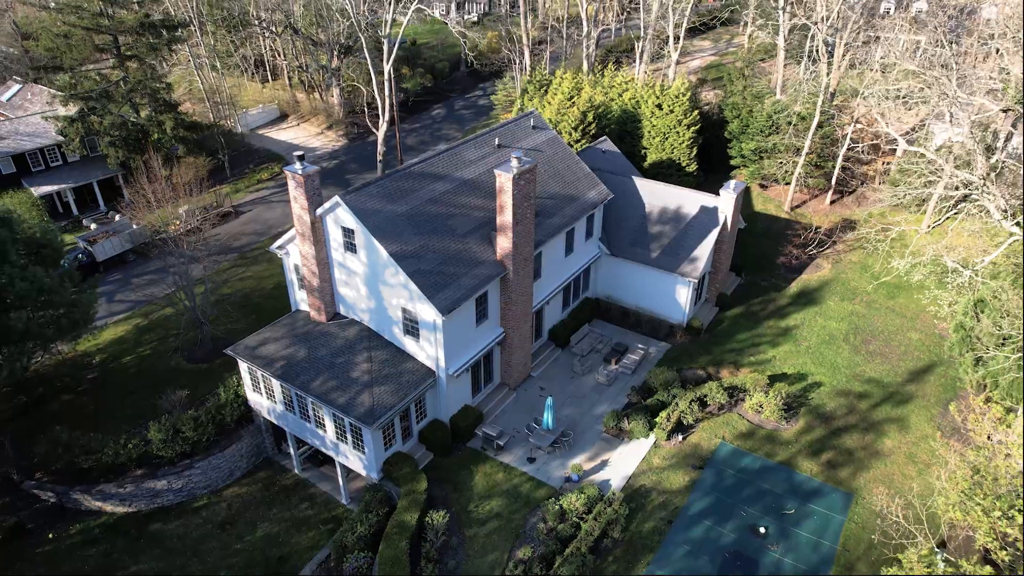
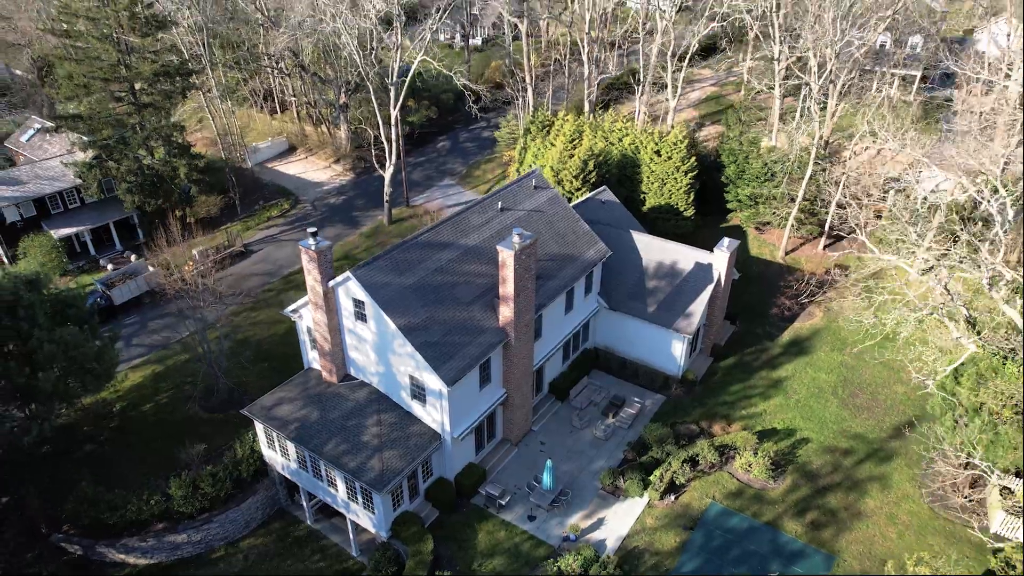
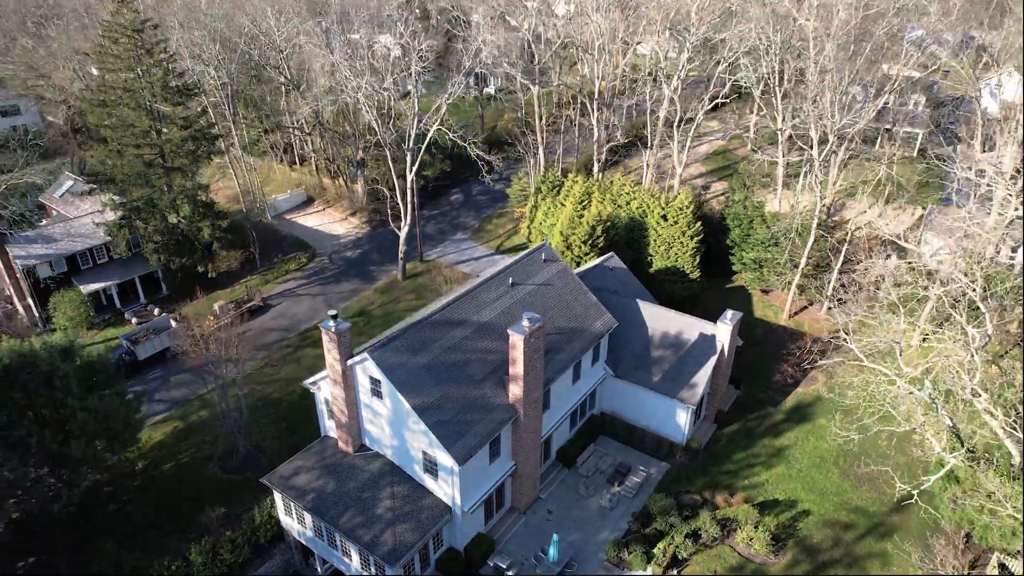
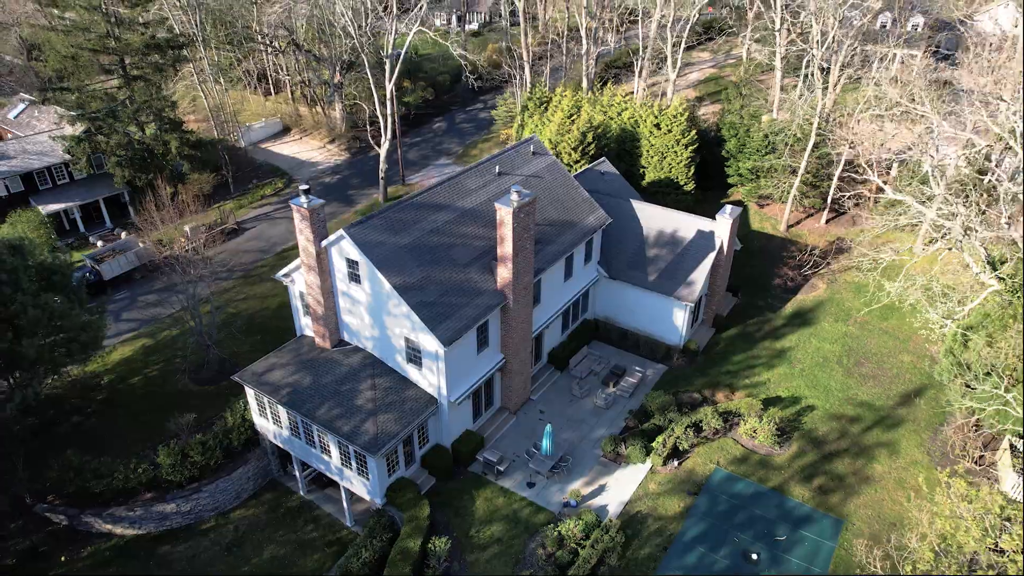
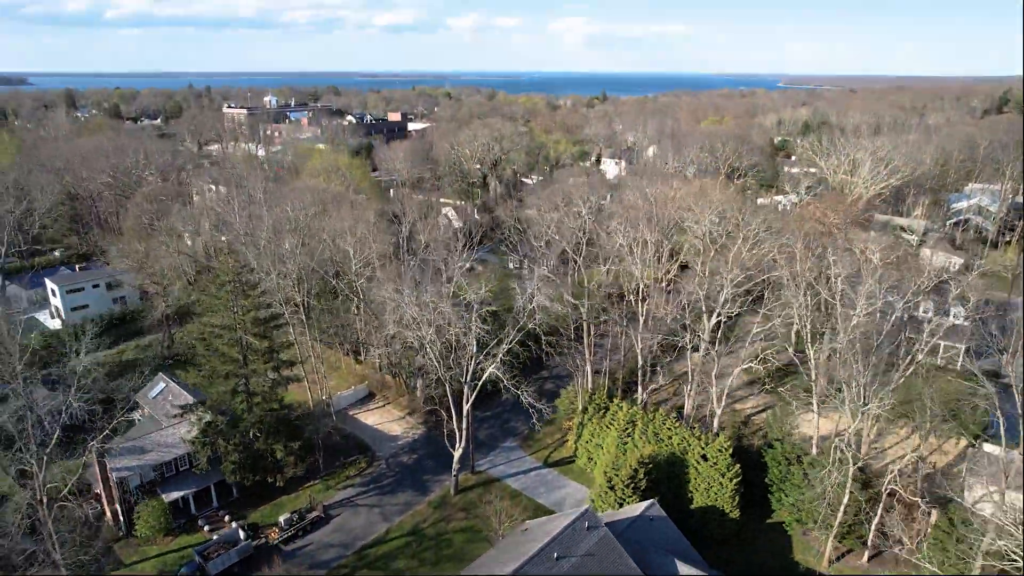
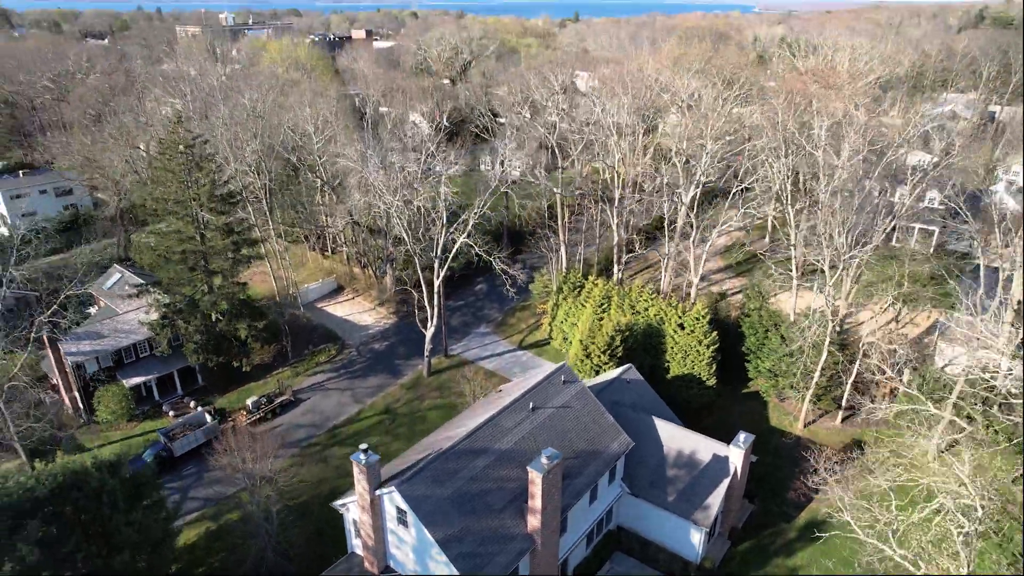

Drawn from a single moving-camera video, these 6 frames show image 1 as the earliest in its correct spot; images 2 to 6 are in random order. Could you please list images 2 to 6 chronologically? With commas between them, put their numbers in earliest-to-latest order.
4, 2, 3, 6, 5
